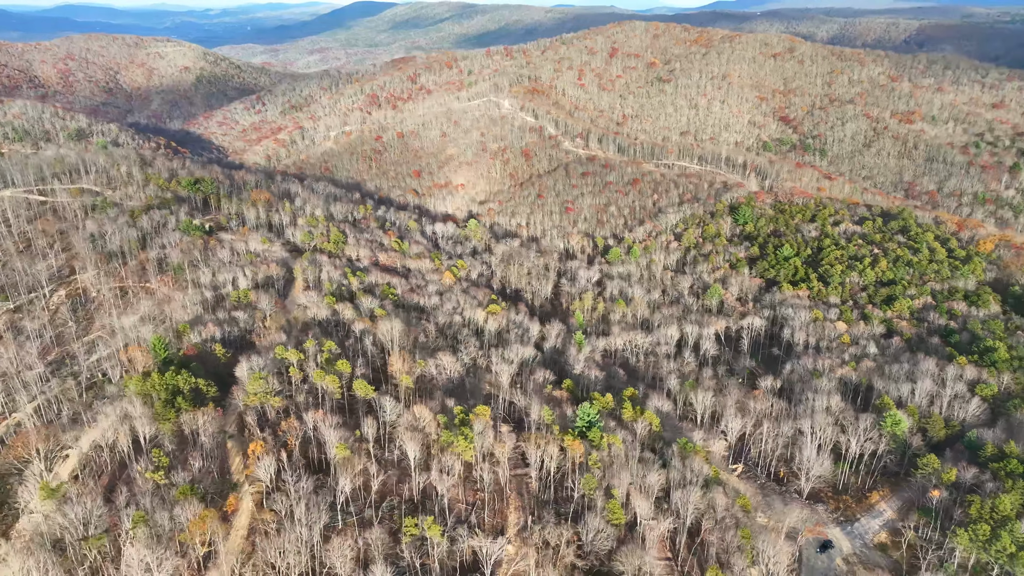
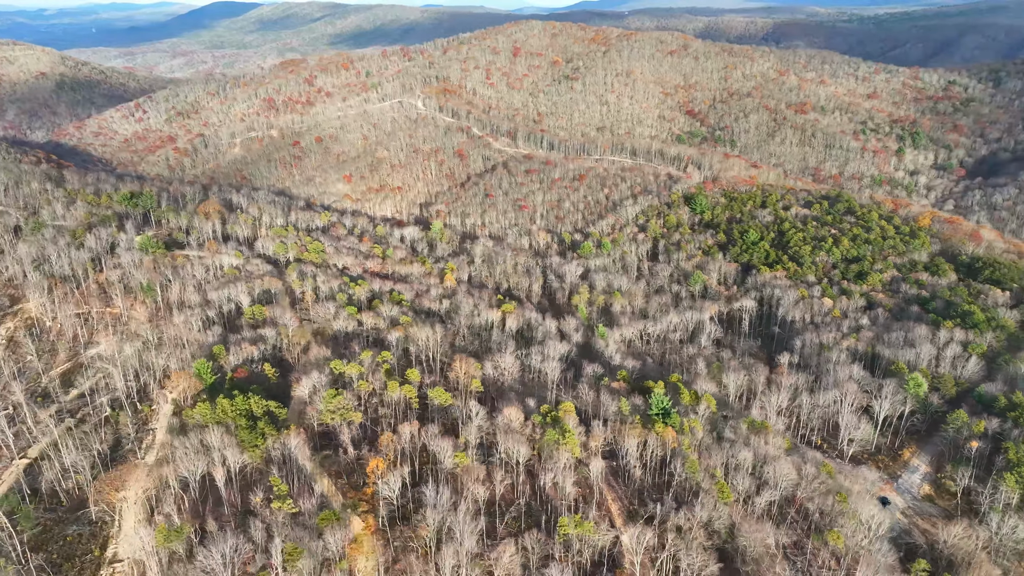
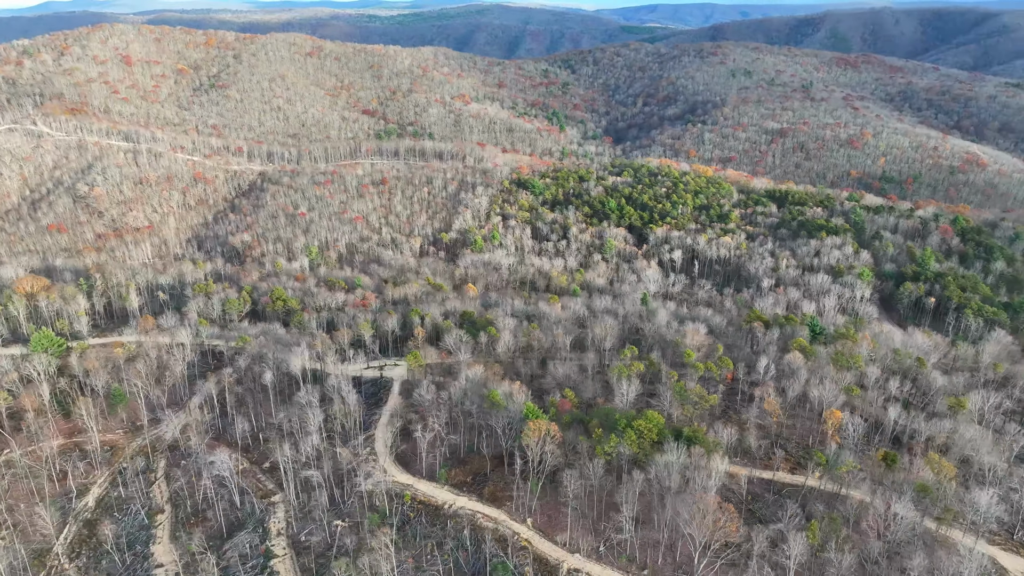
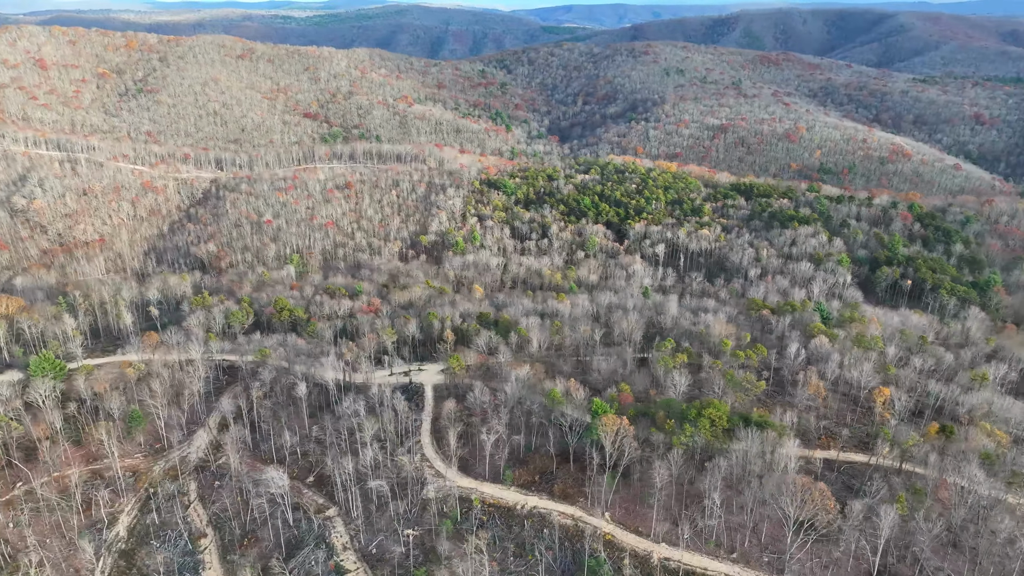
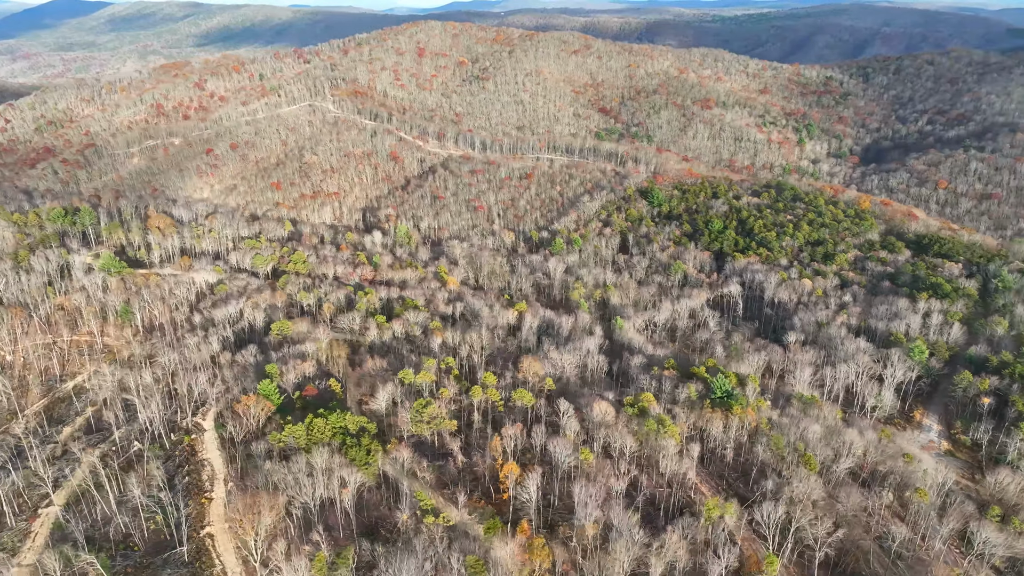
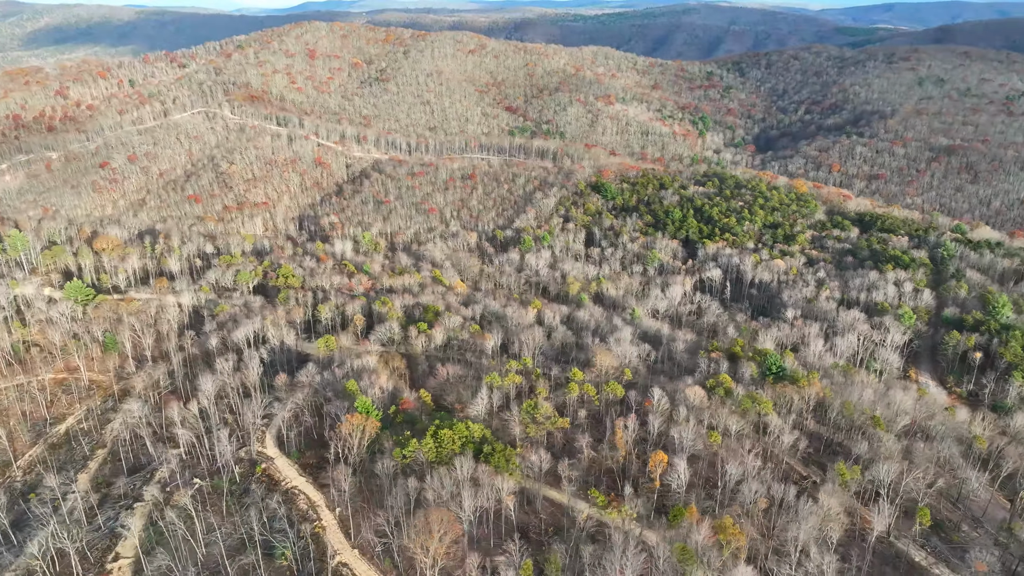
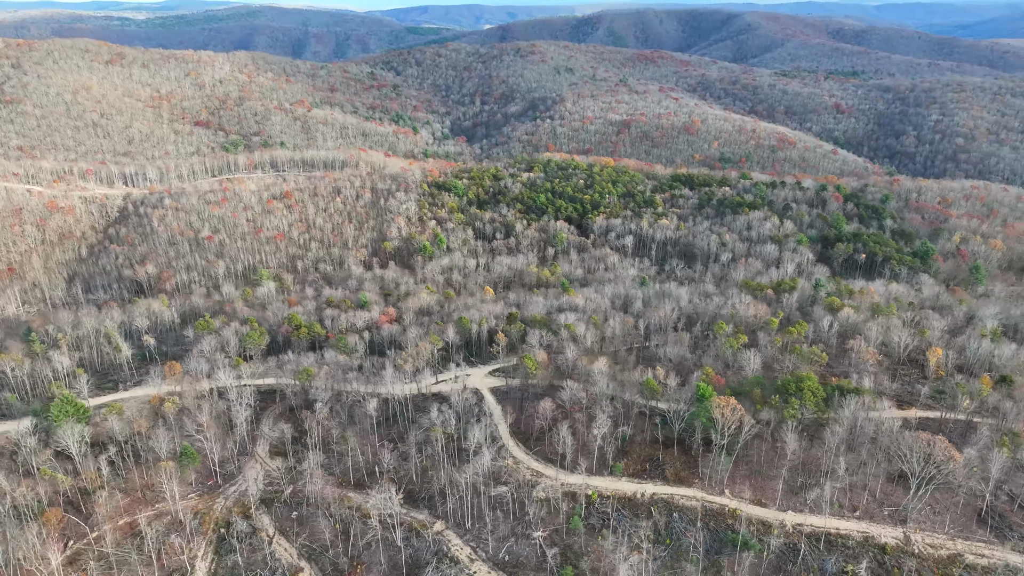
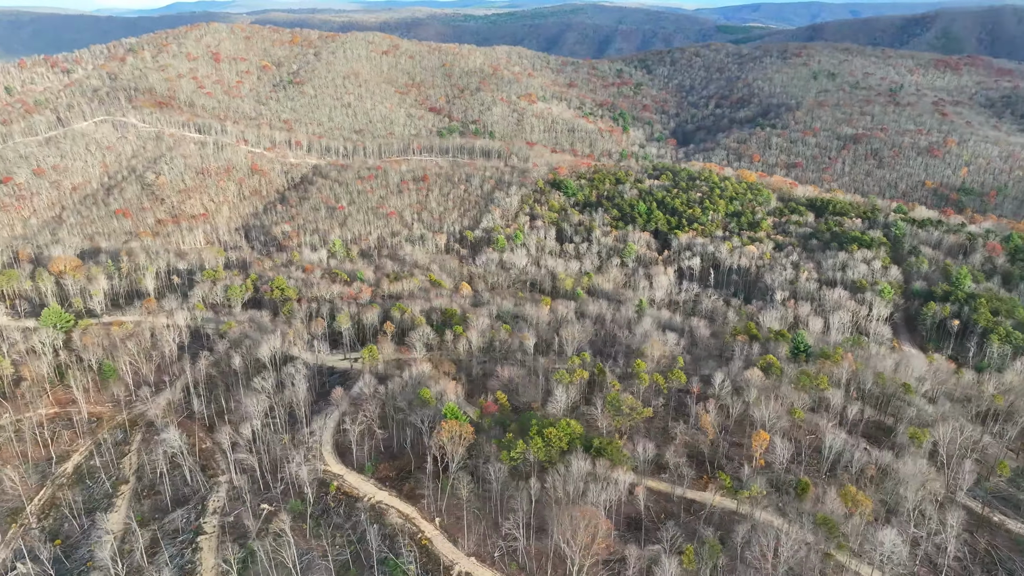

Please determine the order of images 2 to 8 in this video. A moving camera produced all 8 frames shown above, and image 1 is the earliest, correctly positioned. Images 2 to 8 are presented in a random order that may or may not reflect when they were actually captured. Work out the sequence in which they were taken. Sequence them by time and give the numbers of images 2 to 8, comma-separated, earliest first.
2, 5, 6, 8, 3, 4, 7
